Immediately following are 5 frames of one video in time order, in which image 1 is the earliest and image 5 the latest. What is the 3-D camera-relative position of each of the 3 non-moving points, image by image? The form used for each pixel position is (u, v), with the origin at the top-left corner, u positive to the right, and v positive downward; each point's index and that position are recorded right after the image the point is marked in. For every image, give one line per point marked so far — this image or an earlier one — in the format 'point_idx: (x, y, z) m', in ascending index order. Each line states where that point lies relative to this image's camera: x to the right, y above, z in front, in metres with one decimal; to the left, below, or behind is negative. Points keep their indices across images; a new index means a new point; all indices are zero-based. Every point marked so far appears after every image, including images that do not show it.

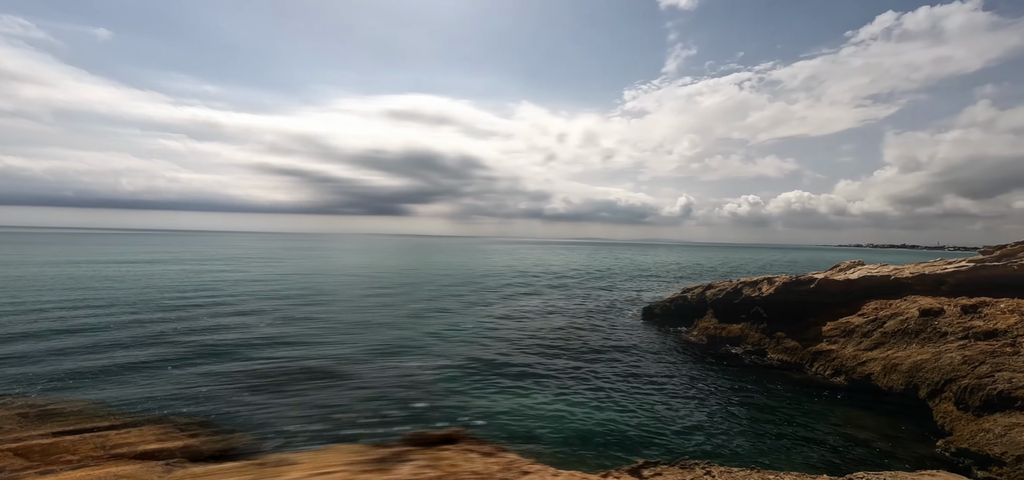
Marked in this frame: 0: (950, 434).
0: (+14.4, -6.4, +13.1) m
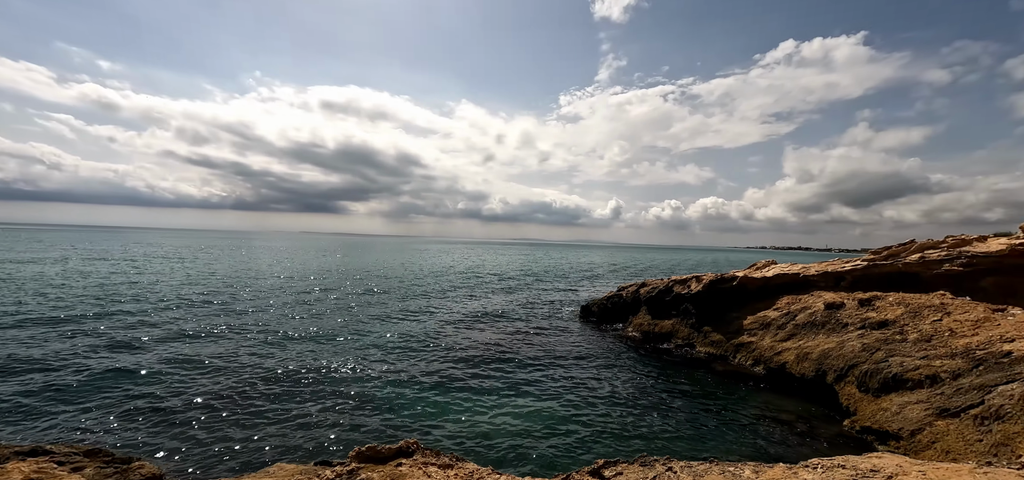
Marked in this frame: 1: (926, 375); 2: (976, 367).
0: (+12.6, -6.4, +14.6) m
1: (+13.7, -4.5, +13.1) m
2: (+14.3, -3.9, +12.2) m
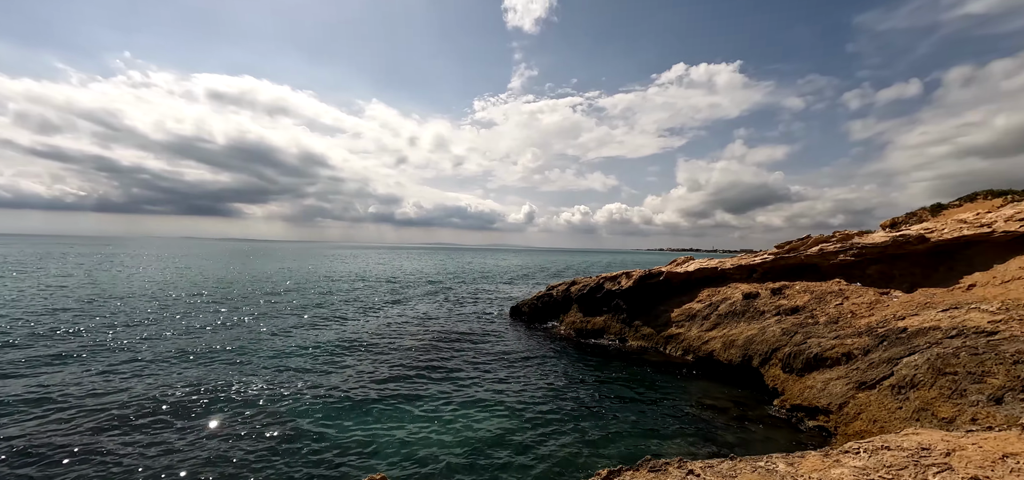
0: (+10.8, -6.2, +15.9) m
1: (+12.2, -4.2, +14.7) m
2: (+12.9, -3.6, +13.9) m
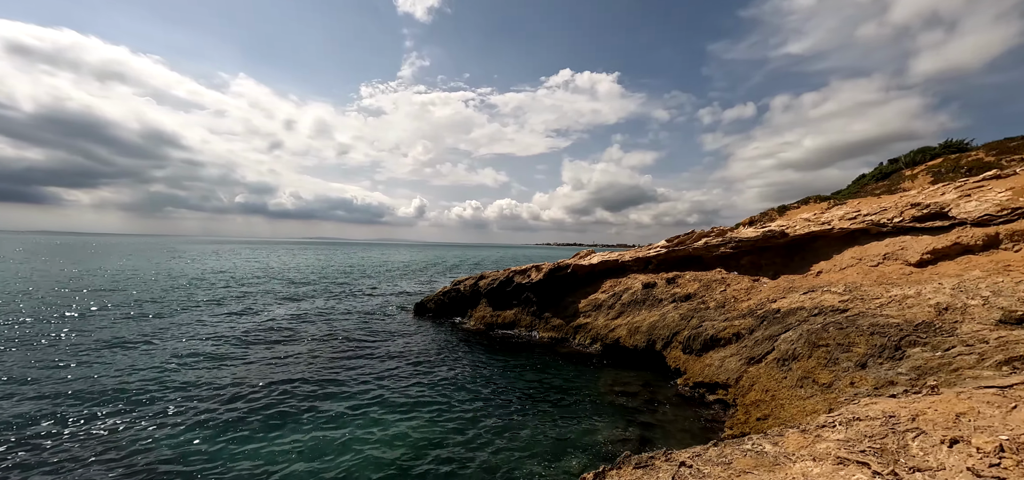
0: (+7.7, -5.9, +17.8) m
1: (+9.4, -4.0, +16.9) m
2: (+10.2, -3.4, +16.3) m
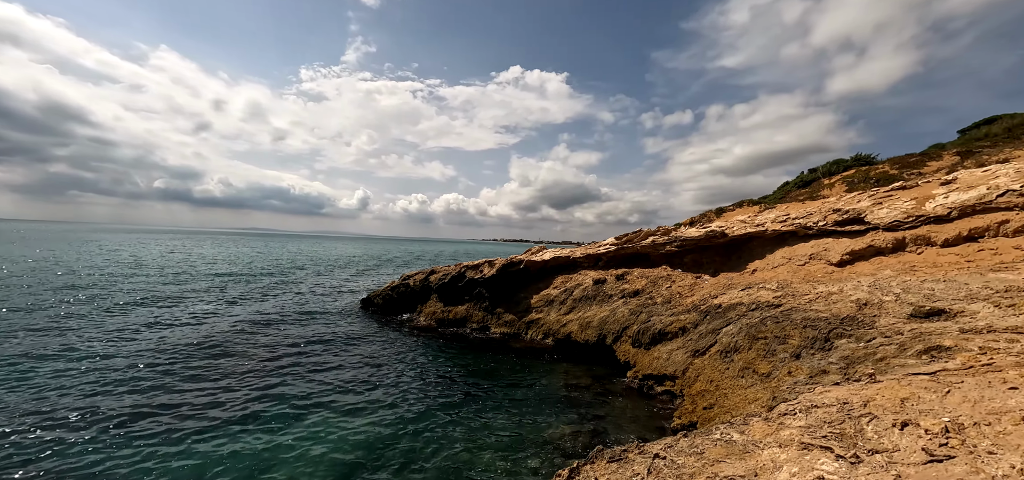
0: (+5.7, -5.9, +18.5) m
1: (+7.5, -3.9, +17.9) m
2: (+8.4, -3.4, +17.4) m
